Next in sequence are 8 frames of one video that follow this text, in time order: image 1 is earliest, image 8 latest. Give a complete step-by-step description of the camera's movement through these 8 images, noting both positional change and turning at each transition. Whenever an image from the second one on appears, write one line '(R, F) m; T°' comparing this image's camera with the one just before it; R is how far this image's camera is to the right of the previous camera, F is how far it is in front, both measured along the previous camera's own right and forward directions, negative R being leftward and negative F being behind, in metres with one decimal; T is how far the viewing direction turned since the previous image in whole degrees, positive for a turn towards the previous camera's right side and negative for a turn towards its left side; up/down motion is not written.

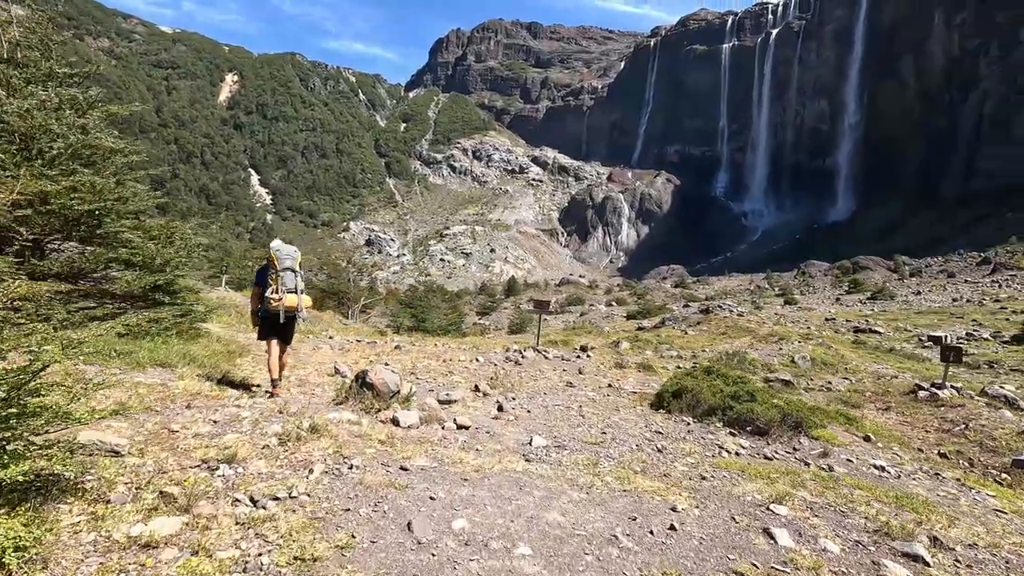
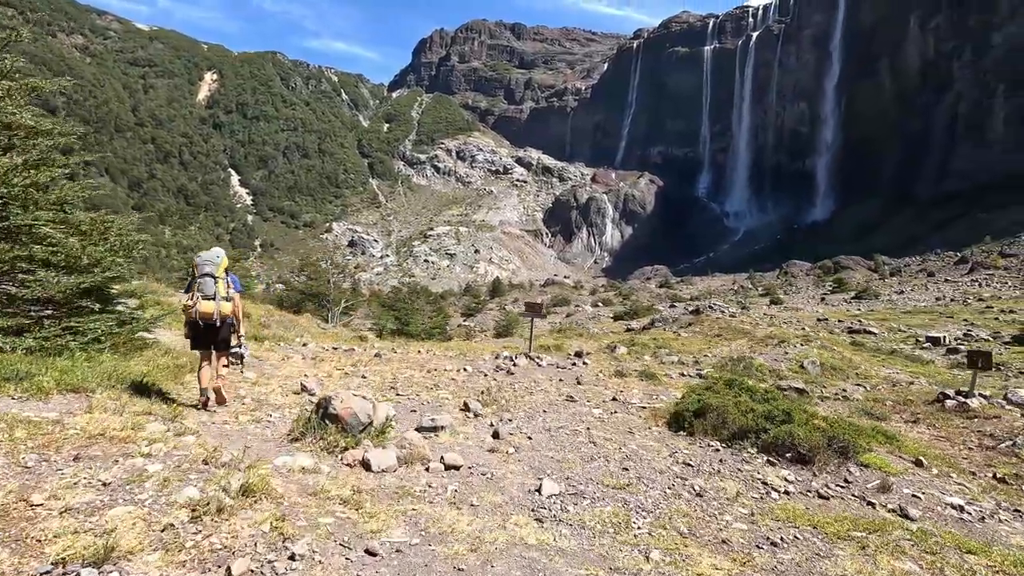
(-0.1, +1.0) m; +2°
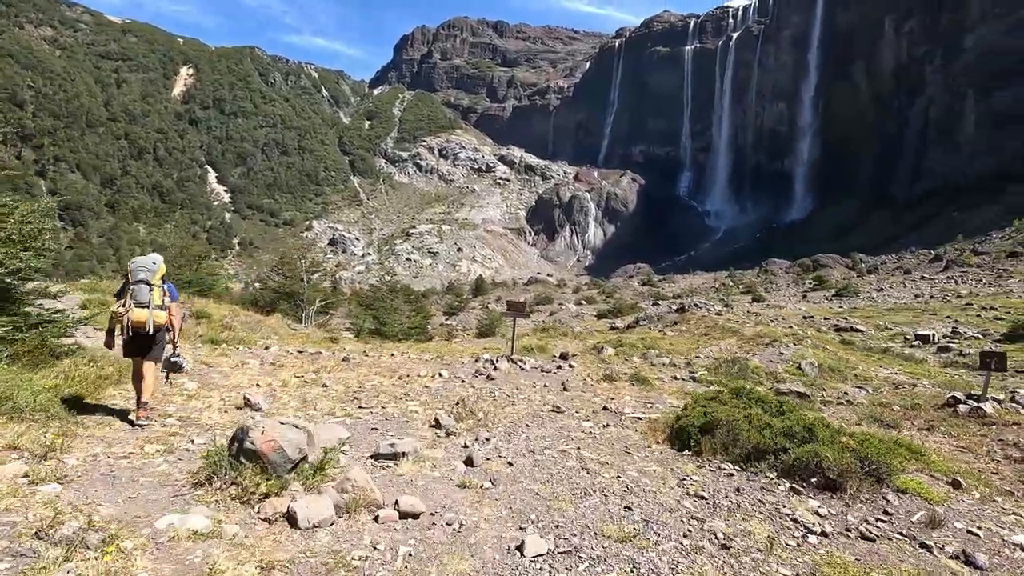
(+0.1, +0.9) m; +2°
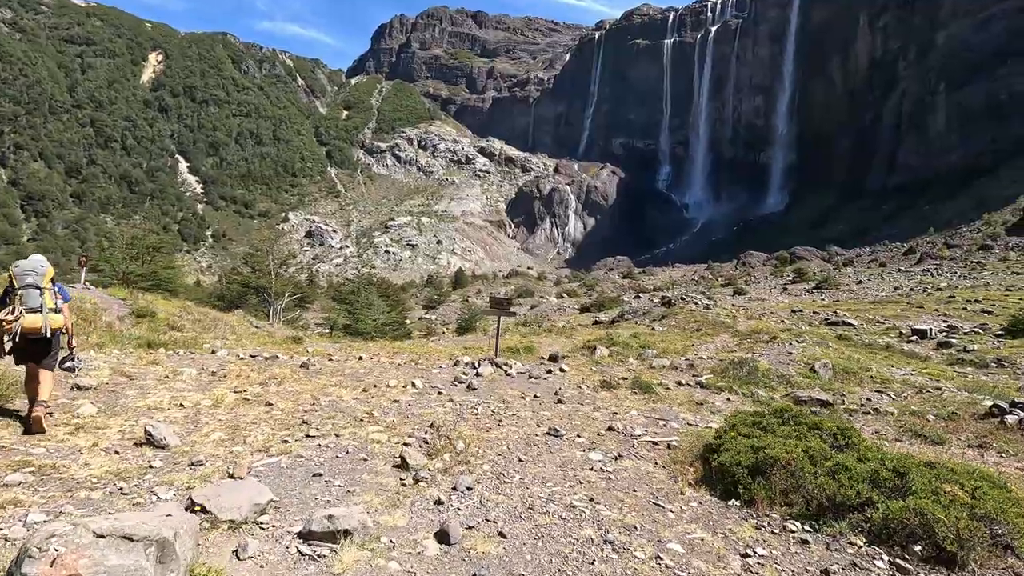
(-0.1, +1.3) m; +2°
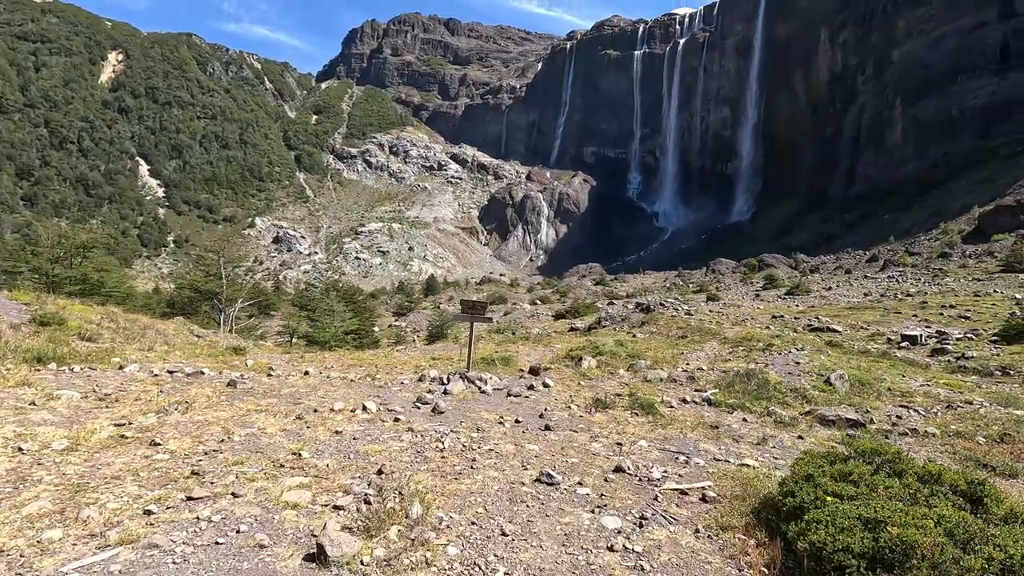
(0.0, +1.5) m; +3°
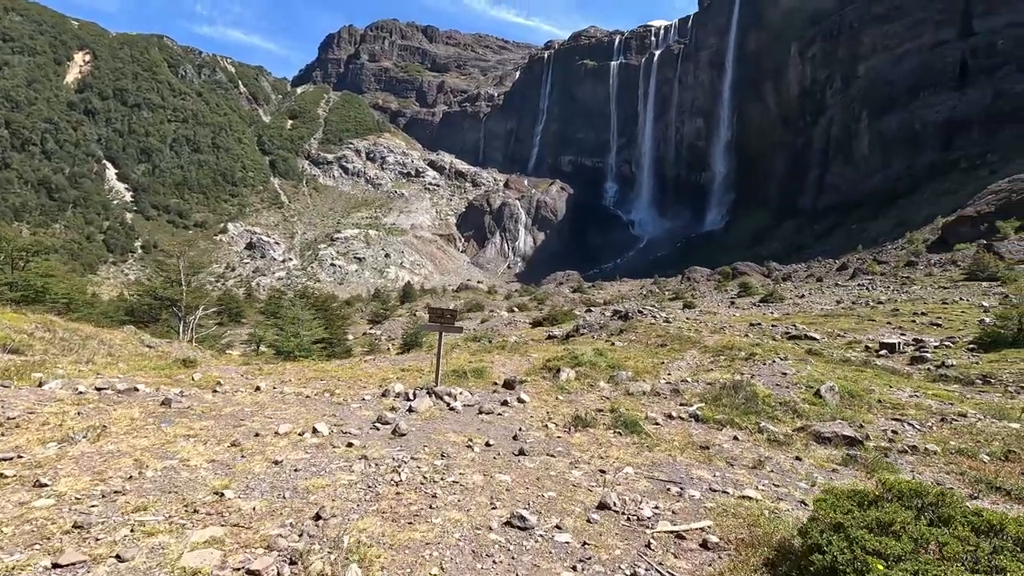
(+0.1, +0.7) m; +2°
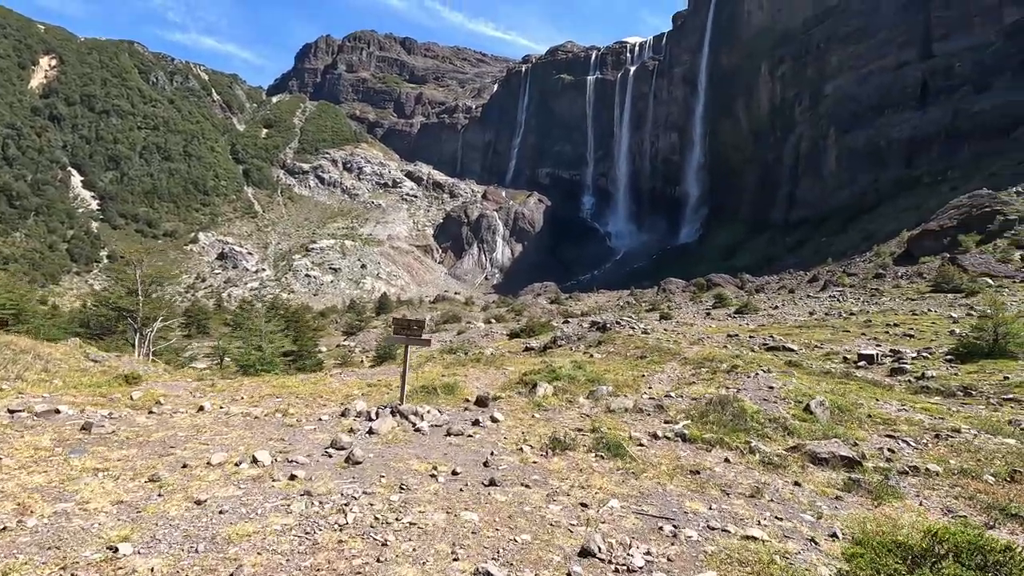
(+0.1, +0.6) m; +2°
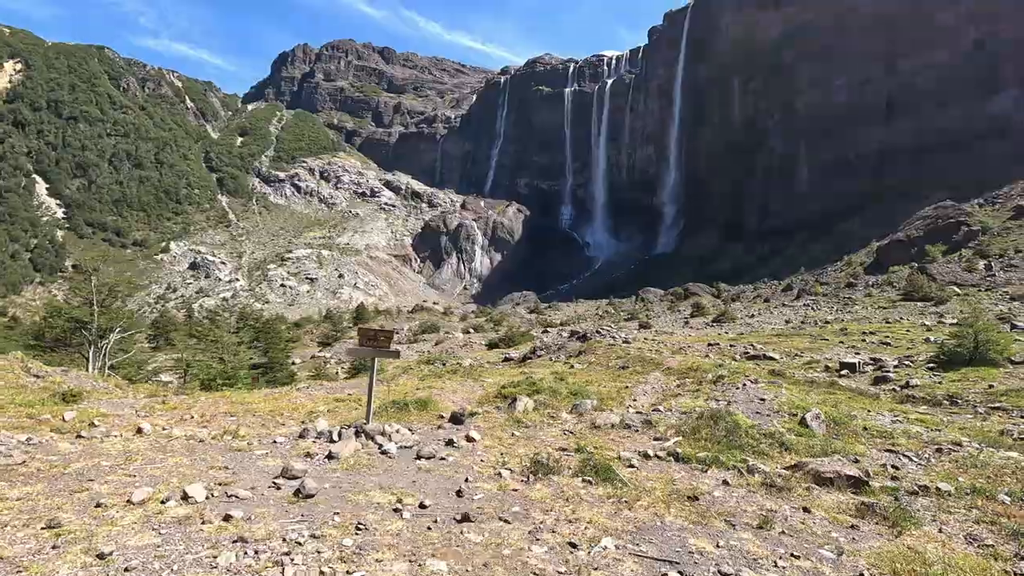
(0.0, +0.6) m; +2°
